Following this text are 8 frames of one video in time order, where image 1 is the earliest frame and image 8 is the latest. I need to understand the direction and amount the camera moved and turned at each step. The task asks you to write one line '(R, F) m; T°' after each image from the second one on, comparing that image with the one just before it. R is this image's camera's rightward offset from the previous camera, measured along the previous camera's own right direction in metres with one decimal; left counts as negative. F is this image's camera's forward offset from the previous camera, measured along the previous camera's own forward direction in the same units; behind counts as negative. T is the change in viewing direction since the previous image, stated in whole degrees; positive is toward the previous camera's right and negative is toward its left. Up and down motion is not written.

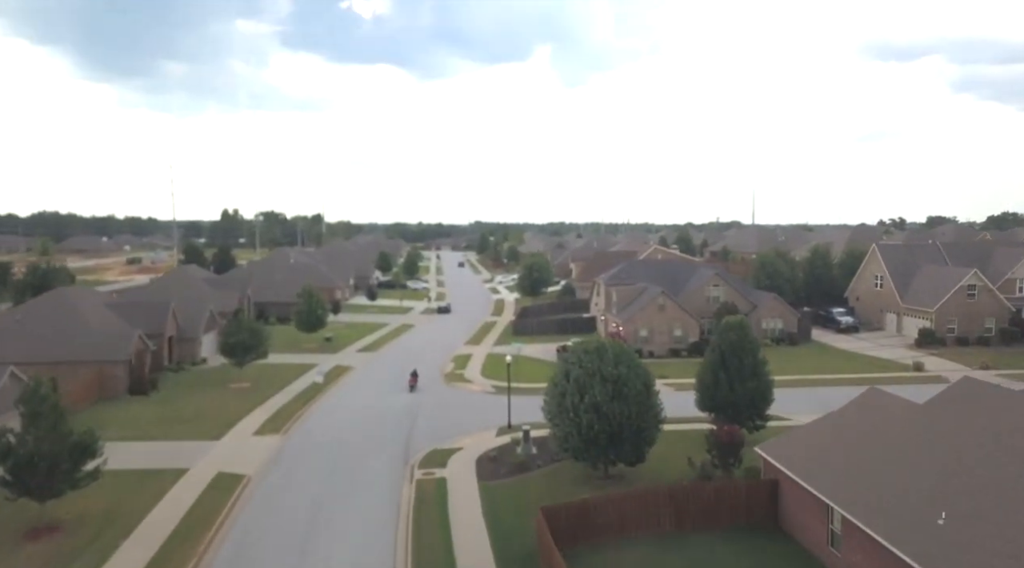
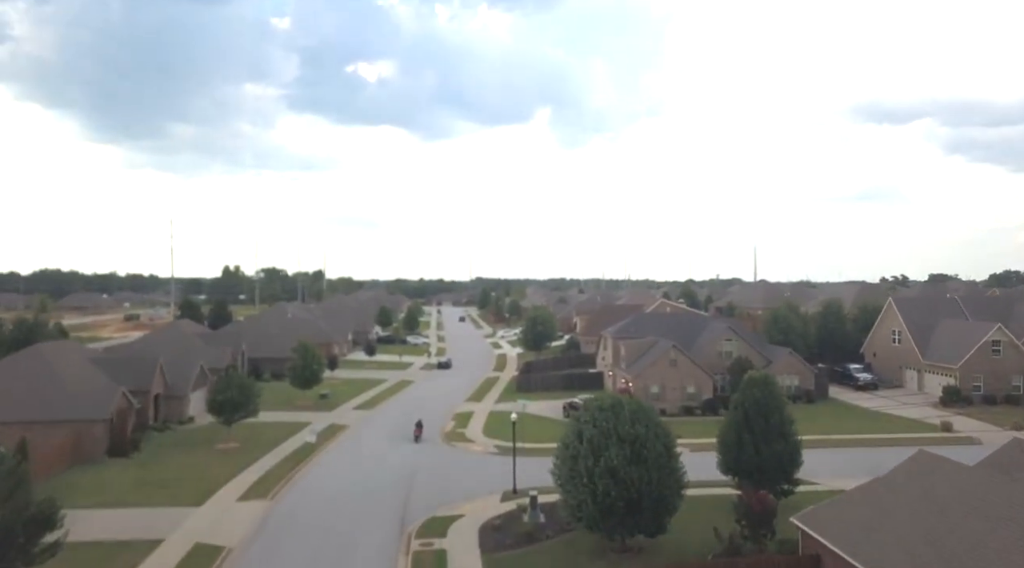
(-0.2, +2.0) m; 0°
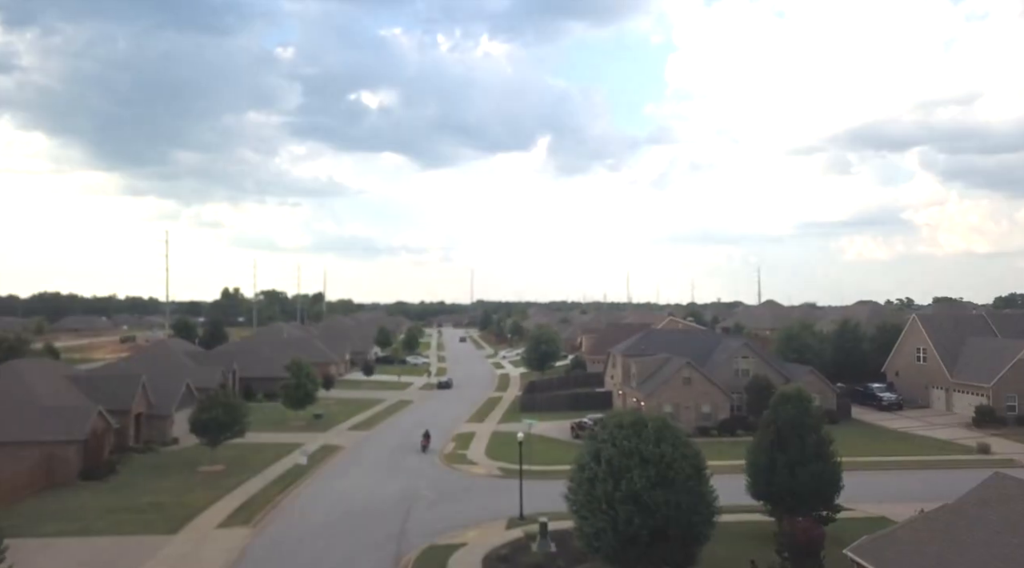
(-0.2, +2.6) m; 0°
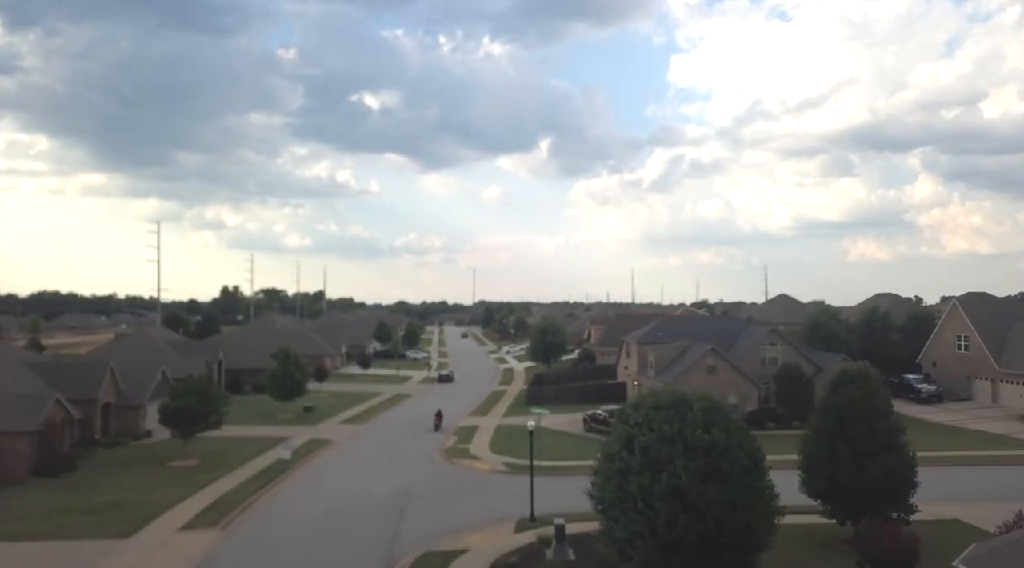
(-0.3, +4.0) m; 0°
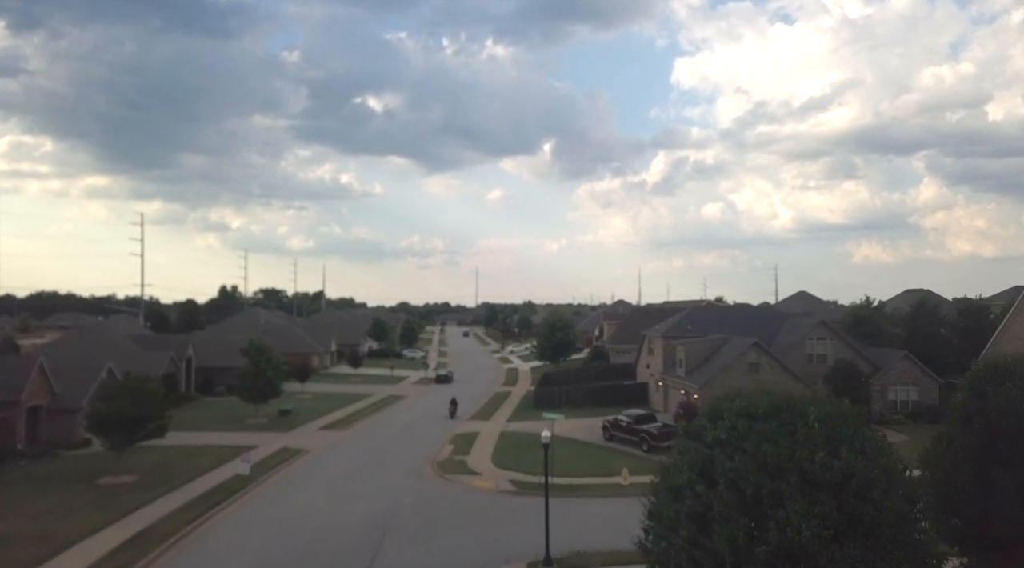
(-0.2, +6.3) m; 0°
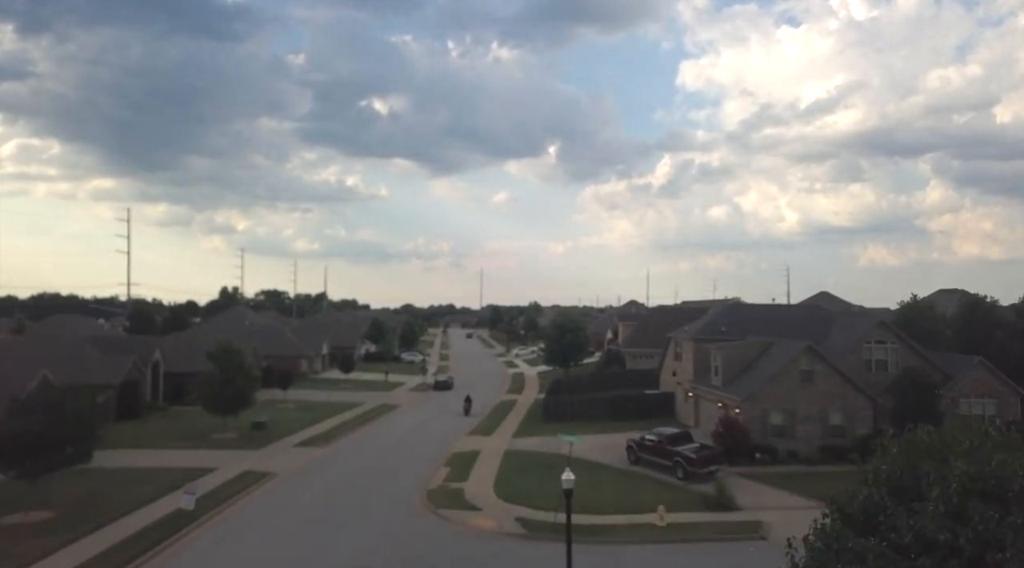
(-0.1, +5.5) m; 0°
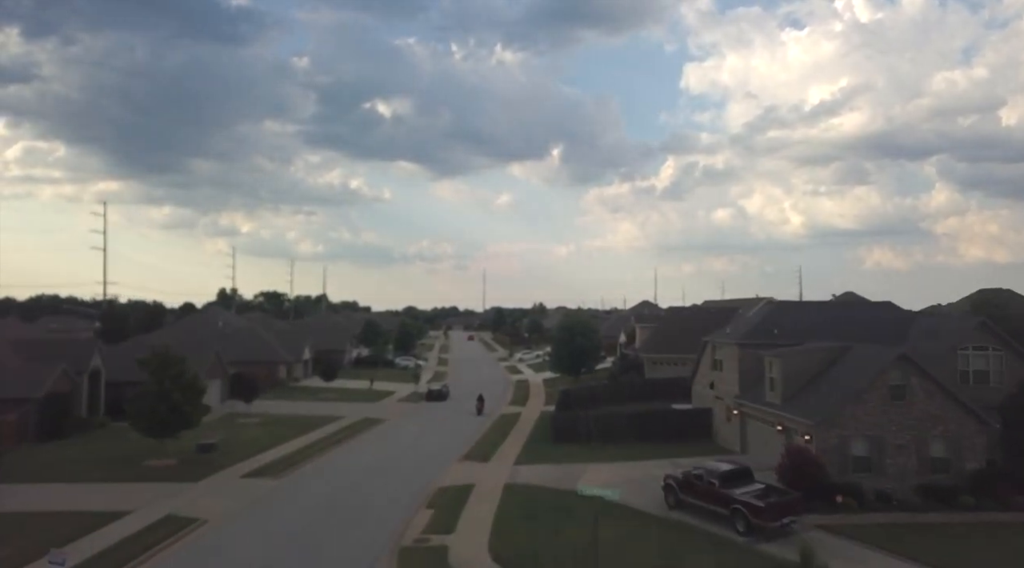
(0.0, +6.8) m; 0°
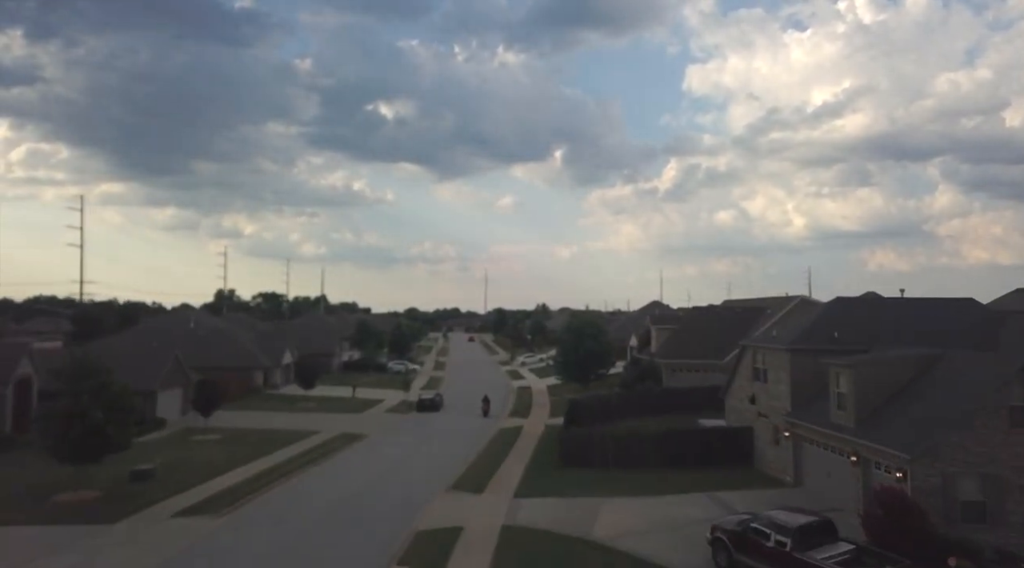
(+0.1, +5.5) m; 0°
